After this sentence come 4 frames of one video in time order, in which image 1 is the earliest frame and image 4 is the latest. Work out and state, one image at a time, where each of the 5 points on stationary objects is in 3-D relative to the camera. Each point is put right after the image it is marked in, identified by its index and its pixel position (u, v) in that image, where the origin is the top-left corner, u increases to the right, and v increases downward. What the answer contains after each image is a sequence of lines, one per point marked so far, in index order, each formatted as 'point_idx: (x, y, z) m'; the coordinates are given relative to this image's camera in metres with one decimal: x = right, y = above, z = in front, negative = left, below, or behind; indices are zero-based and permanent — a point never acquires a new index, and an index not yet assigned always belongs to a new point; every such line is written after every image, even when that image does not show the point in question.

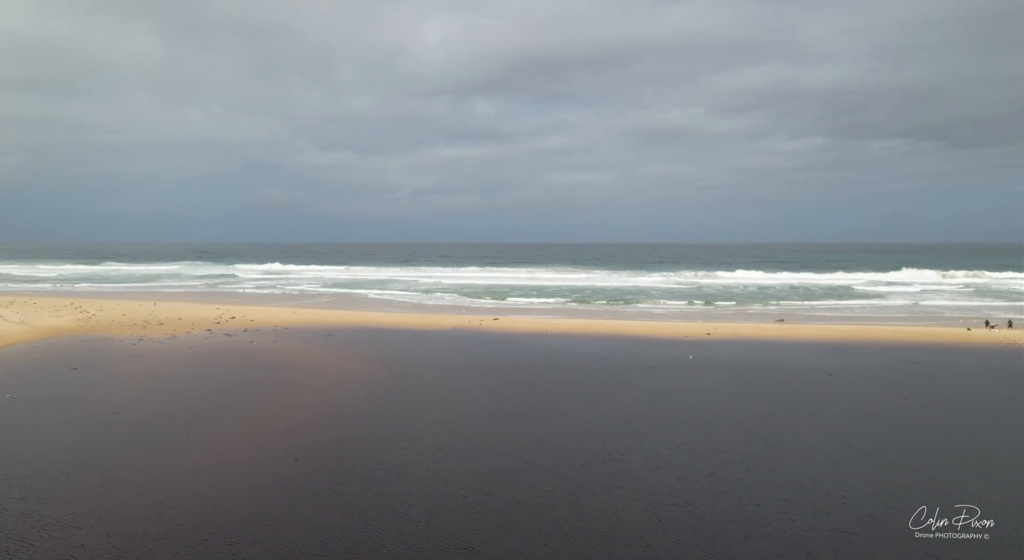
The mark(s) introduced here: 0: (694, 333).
0: (+3.7, -1.1, +13.8) m
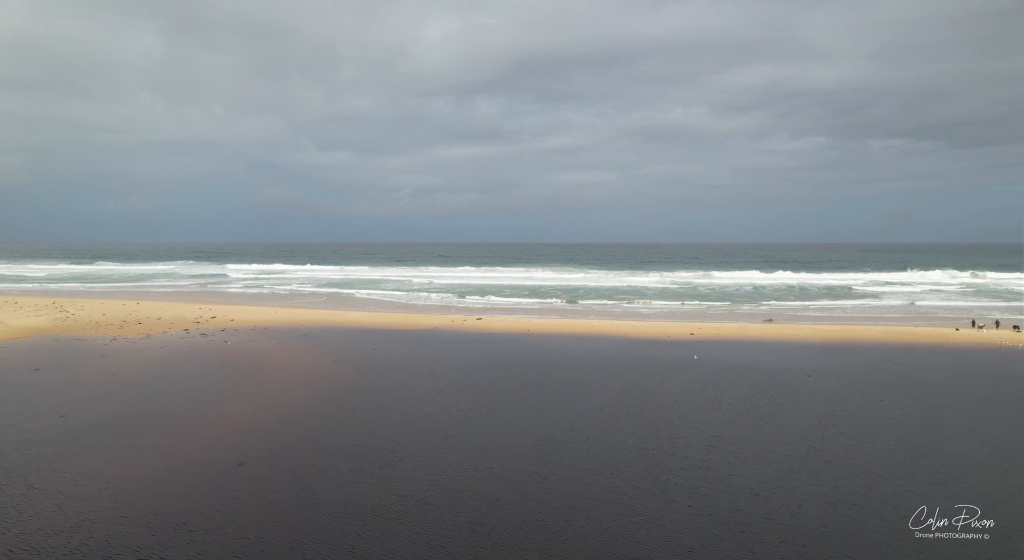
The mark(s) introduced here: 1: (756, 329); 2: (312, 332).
0: (+3.4, -1.1, +13.6) m
1: (+5.2, -1.1, +14.0) m
2: (-3.8, -1.0, +12.5) m
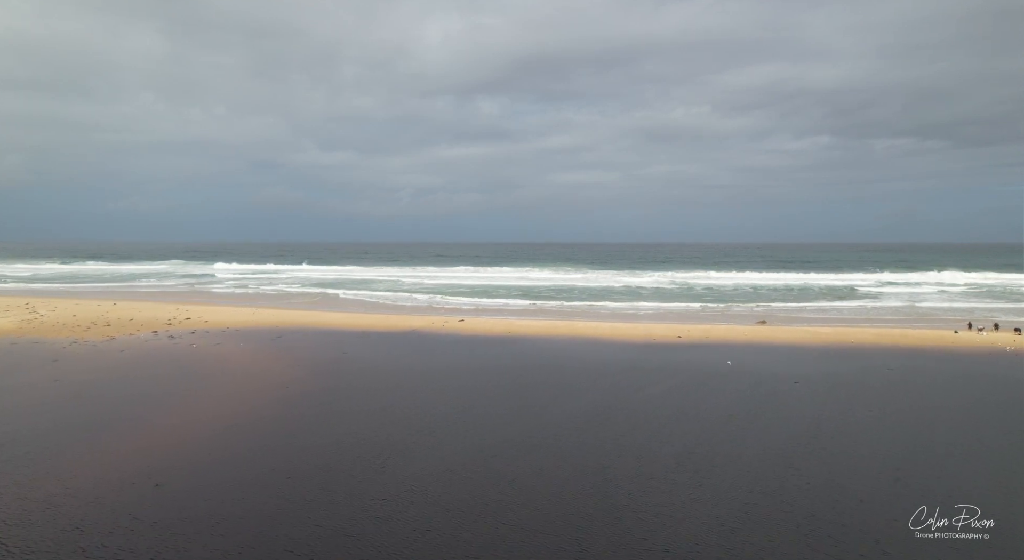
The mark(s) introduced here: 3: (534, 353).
0: (+3.1, -1.1, +13.2) m
1: (+4.9, -1.1, +13.6) m
2: (-4.2, -1.0, +12.1) m
3: (+0.4, -1.3, +12.1) m
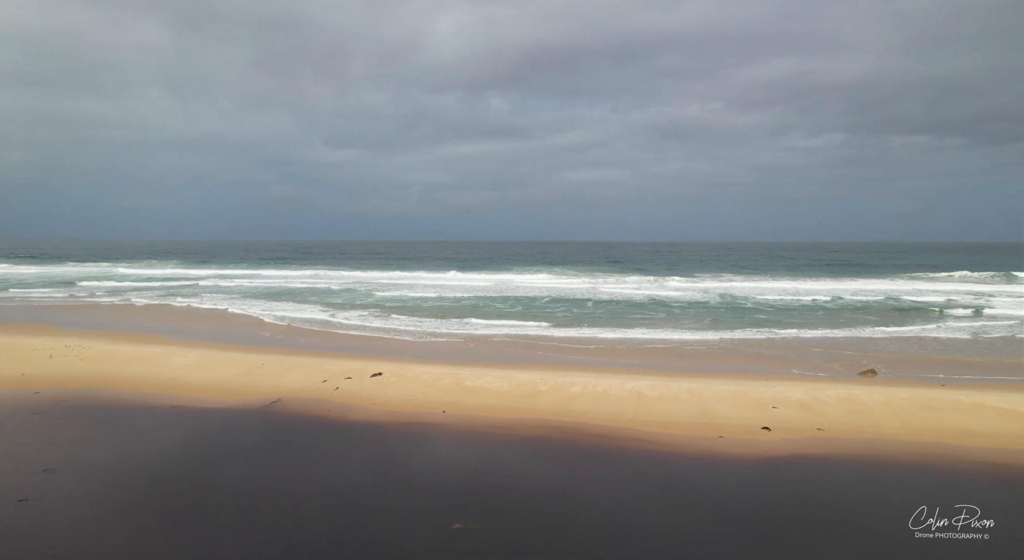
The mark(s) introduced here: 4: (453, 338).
0: (+2.6, -1.4, +7.9) m
1: (+4.4, -1.4, +8.3) m
2: (-4.7, -1.3, +6.9) m
3: (-0.2, -1.7, +6.9) m
4: (-1.1, -1.0, +11.1) m
